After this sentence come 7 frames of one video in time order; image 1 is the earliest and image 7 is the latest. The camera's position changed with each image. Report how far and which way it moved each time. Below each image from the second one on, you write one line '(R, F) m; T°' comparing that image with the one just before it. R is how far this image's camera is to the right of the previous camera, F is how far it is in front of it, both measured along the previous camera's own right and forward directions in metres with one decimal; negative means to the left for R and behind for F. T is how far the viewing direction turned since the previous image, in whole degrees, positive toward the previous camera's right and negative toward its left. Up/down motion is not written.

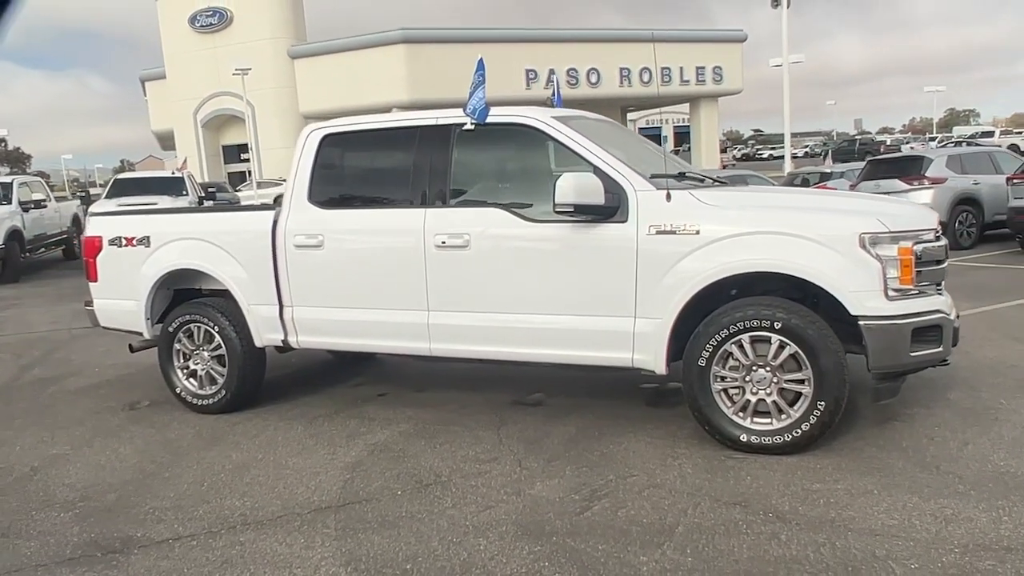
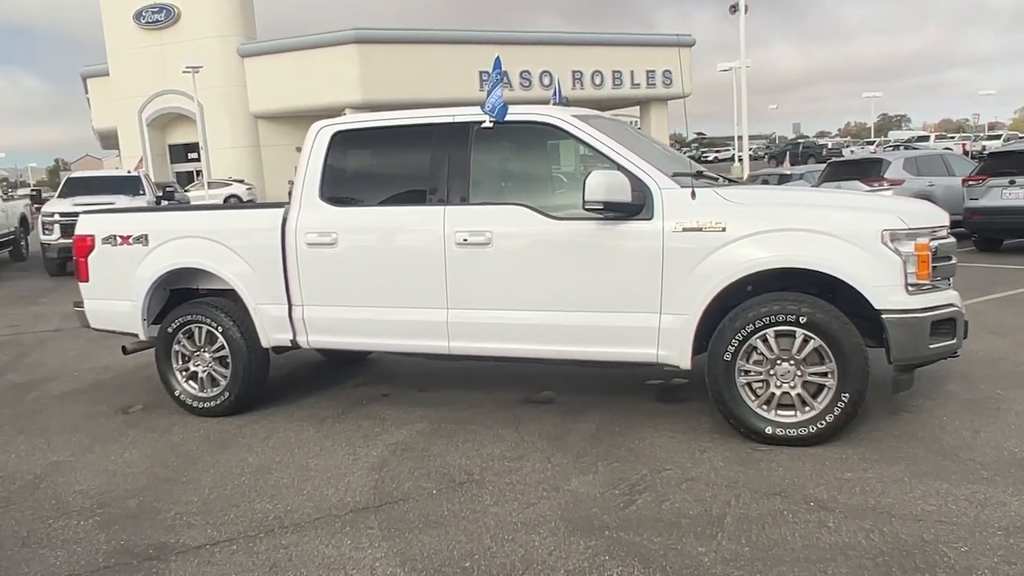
(-0.5, 0.0) m; +4°
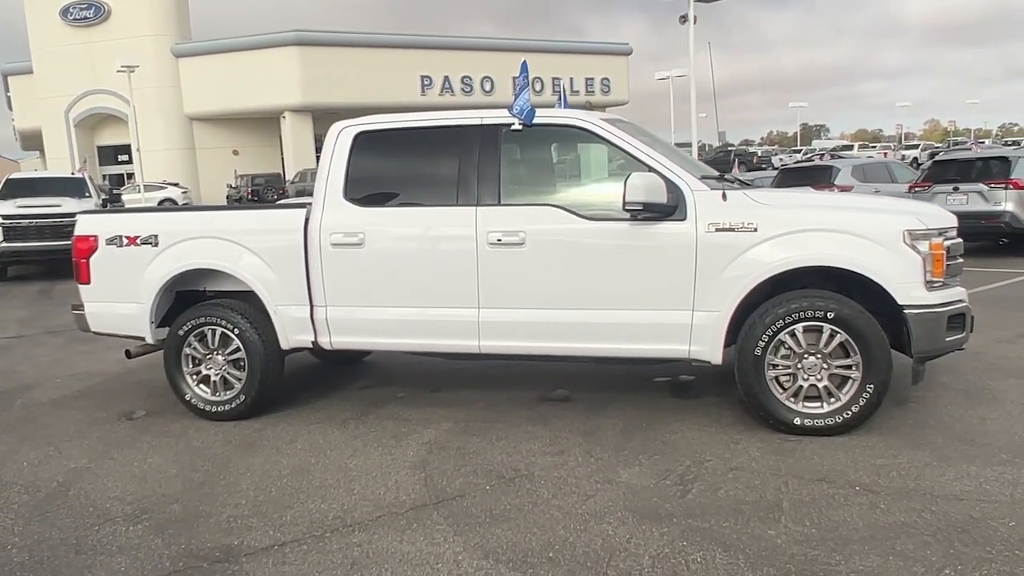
(-0.6, -0.1) m; +5°
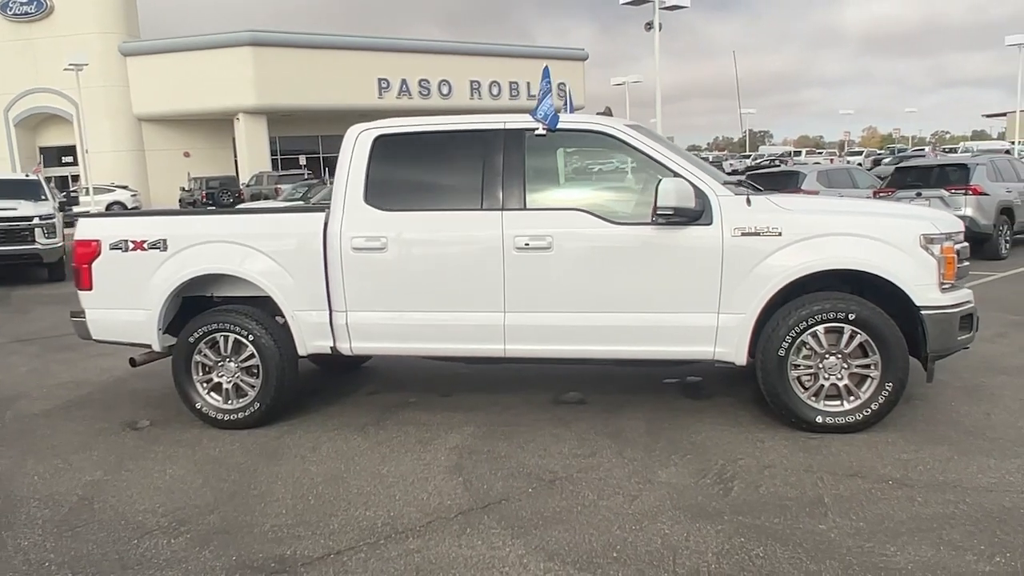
(-0.5, 0.0) m; +4°
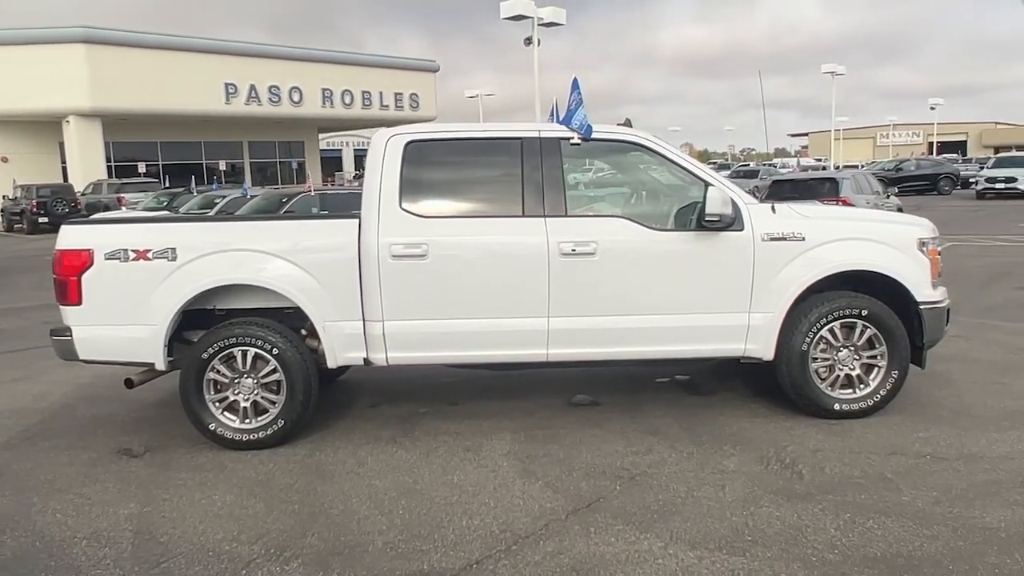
(-1.3, +0.1) m; +12°
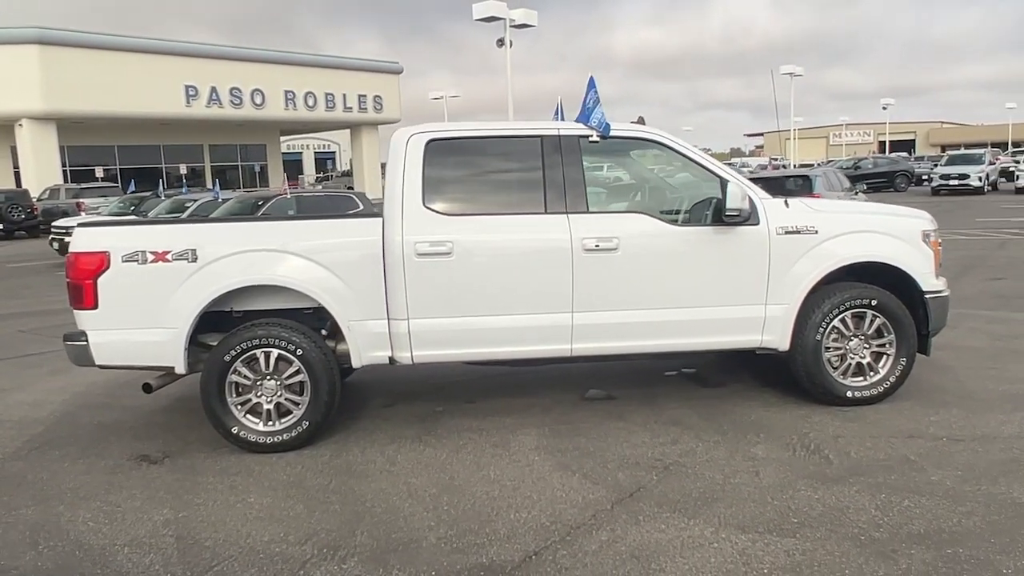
(-0.4, 0.0) m; +3°
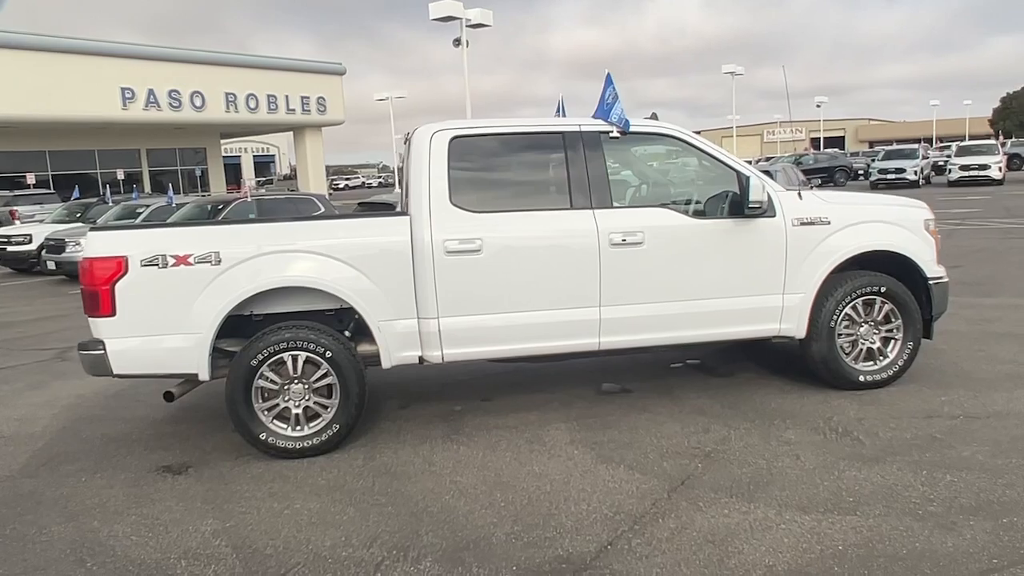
(-0.6, 0.0) m; +5°
